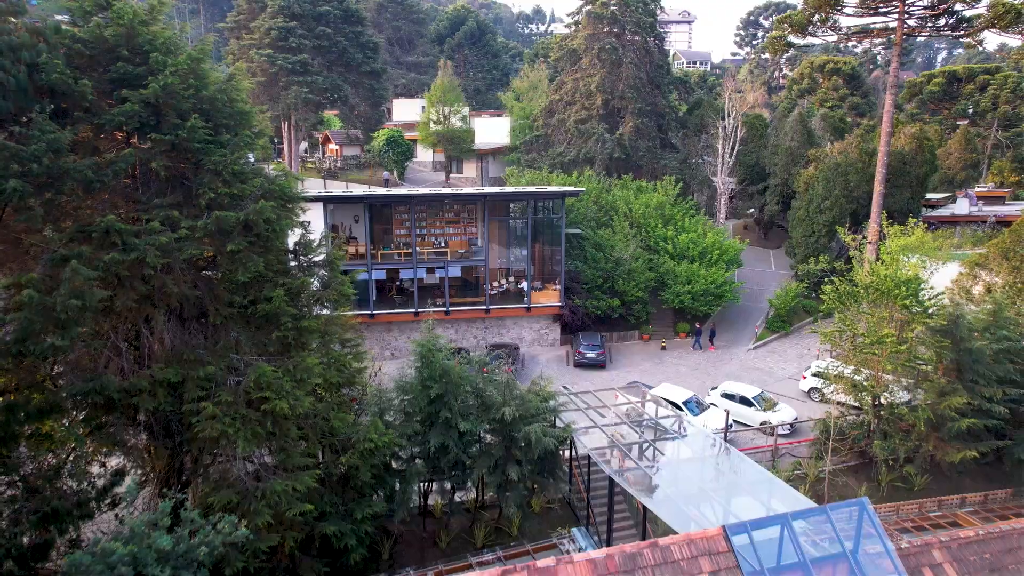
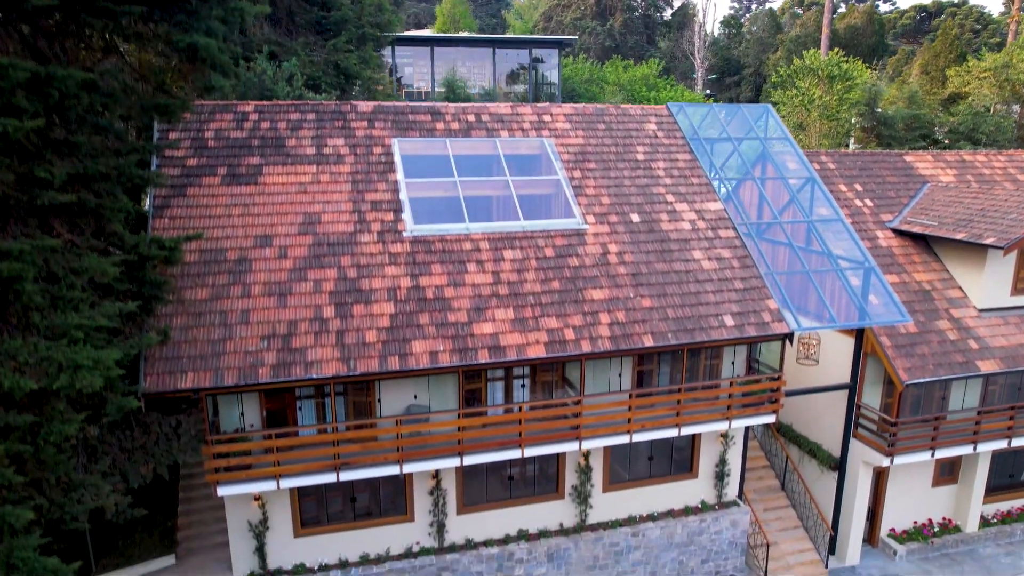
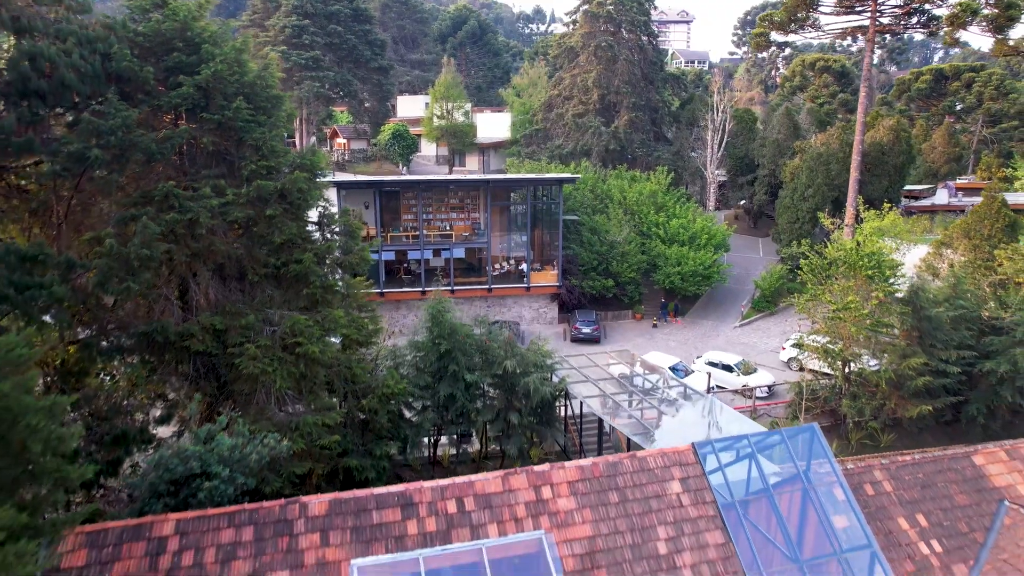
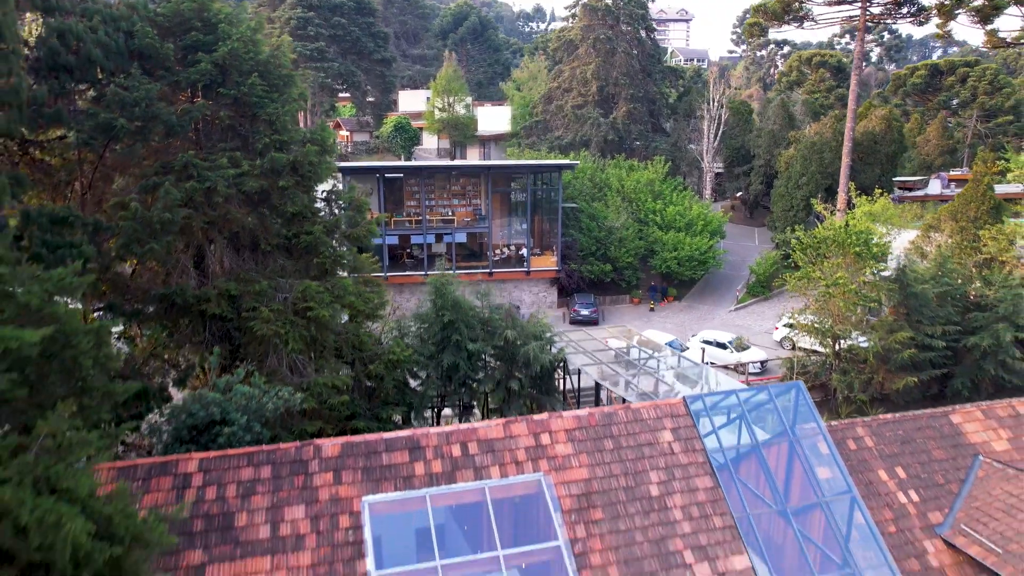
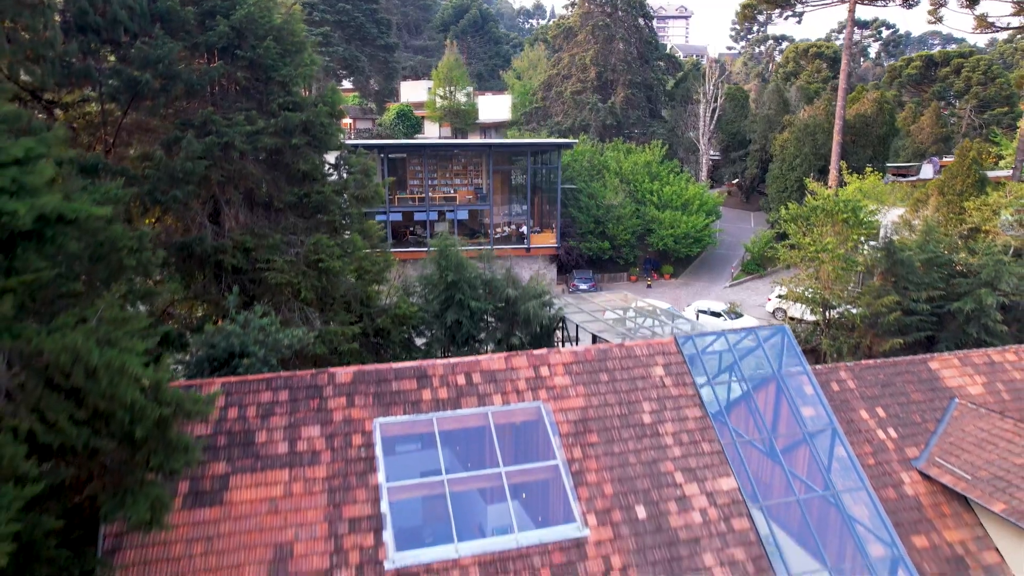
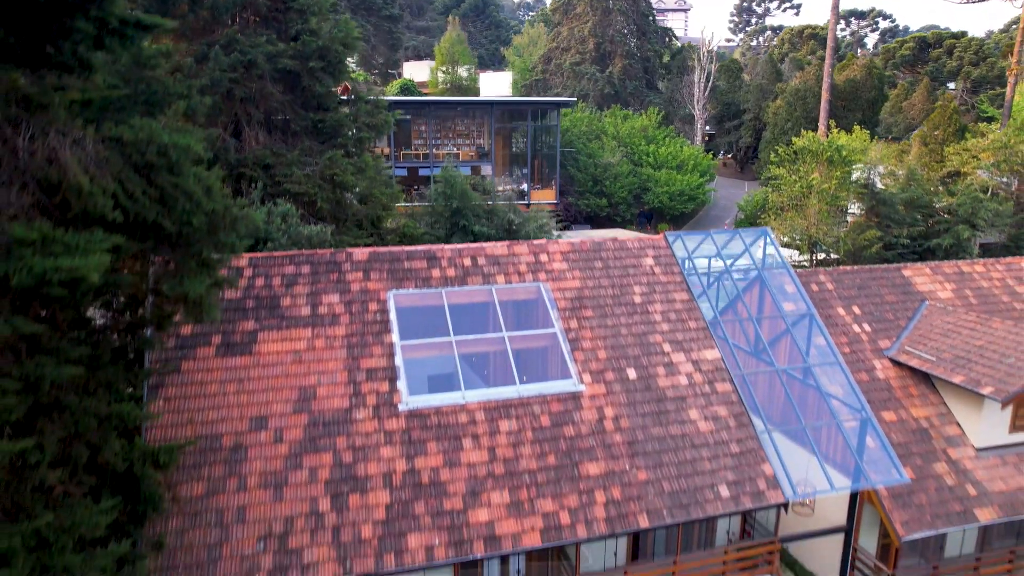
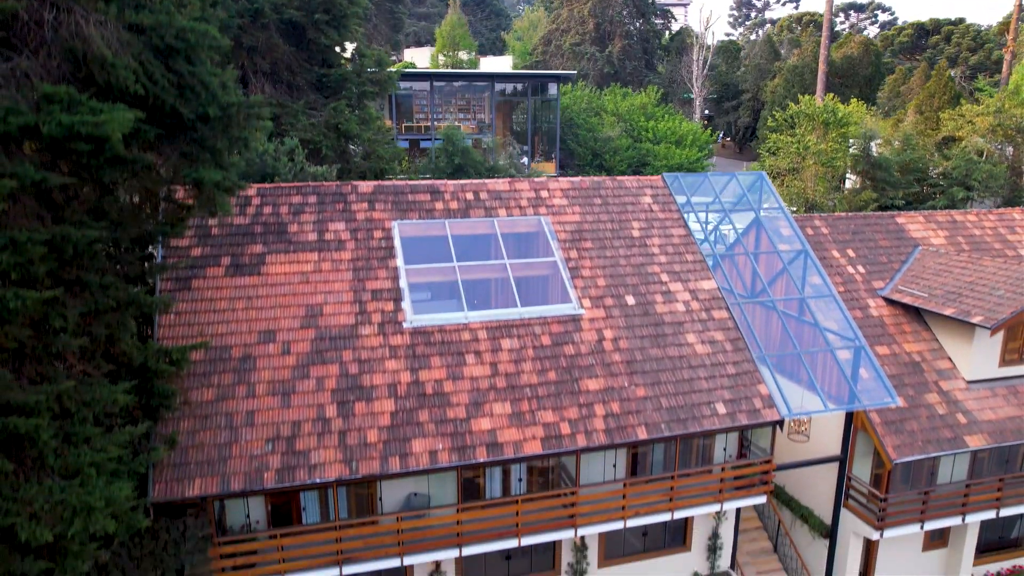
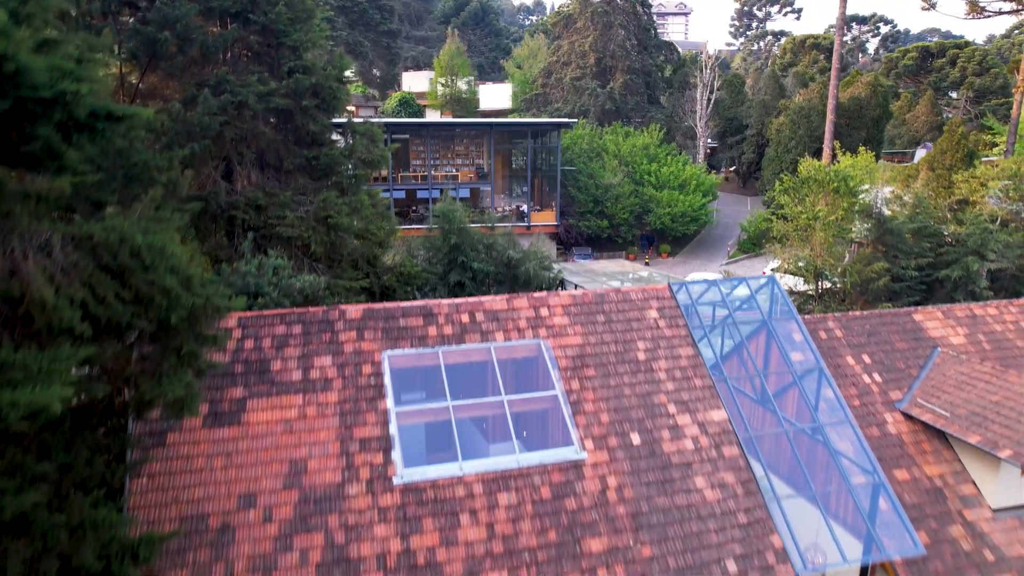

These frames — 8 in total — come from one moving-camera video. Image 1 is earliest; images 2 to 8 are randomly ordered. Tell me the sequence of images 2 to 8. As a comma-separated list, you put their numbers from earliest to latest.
3, 4, 5, 8, 6, 7, 2
